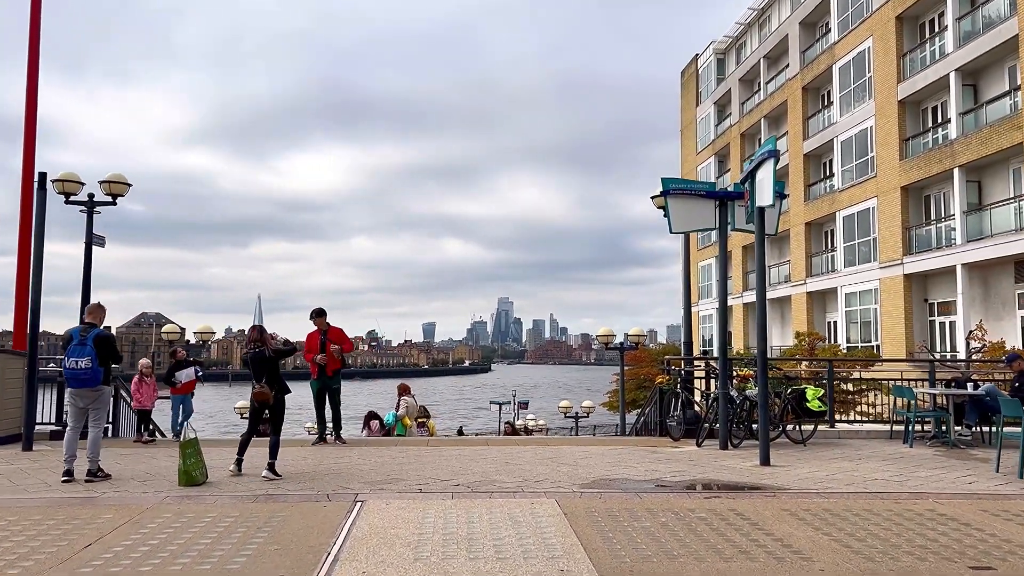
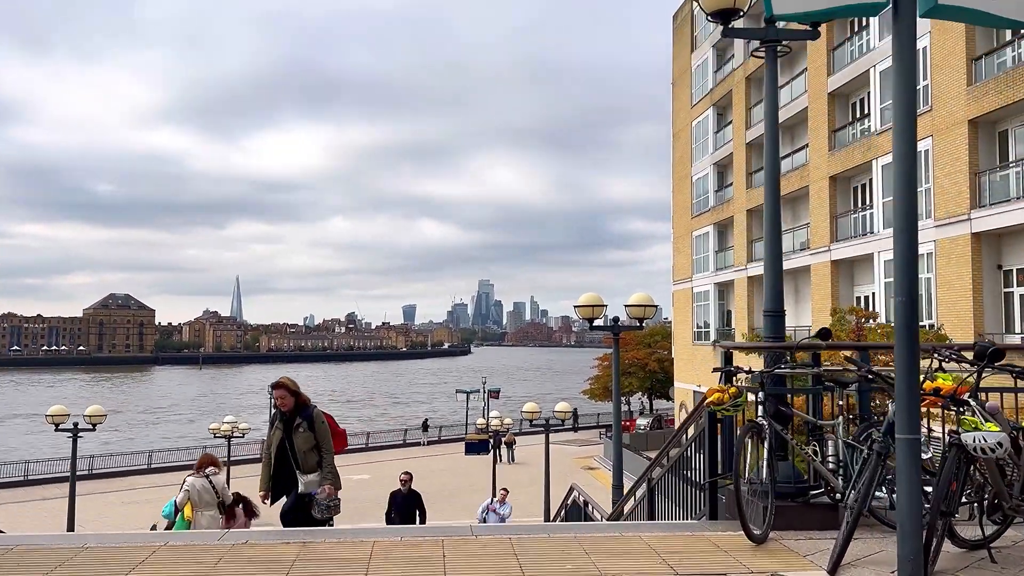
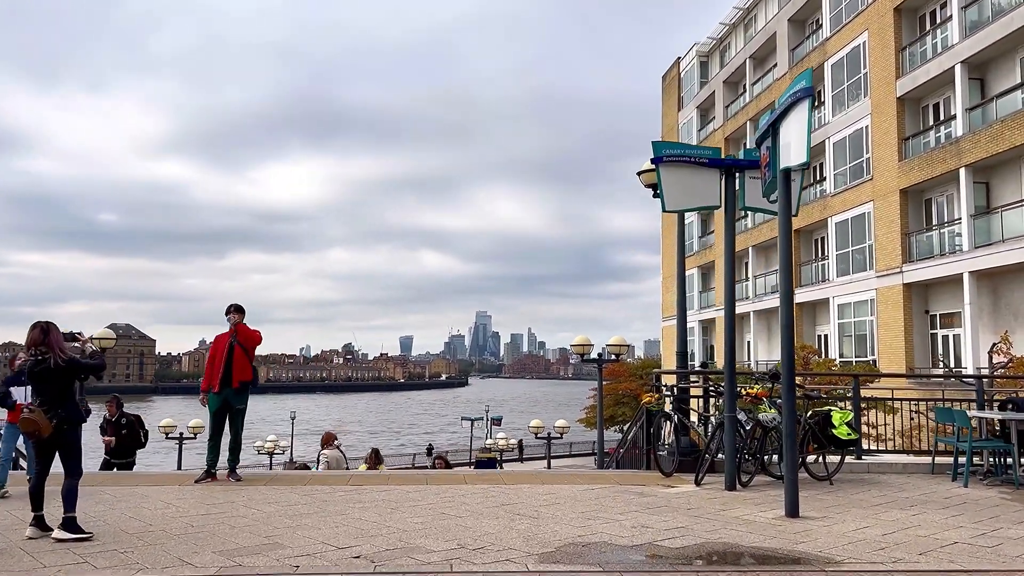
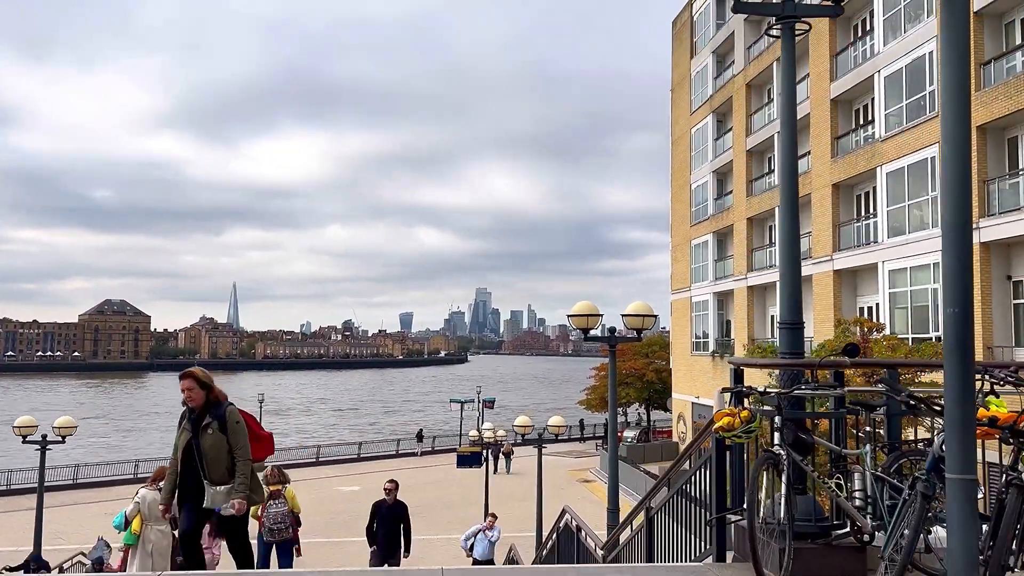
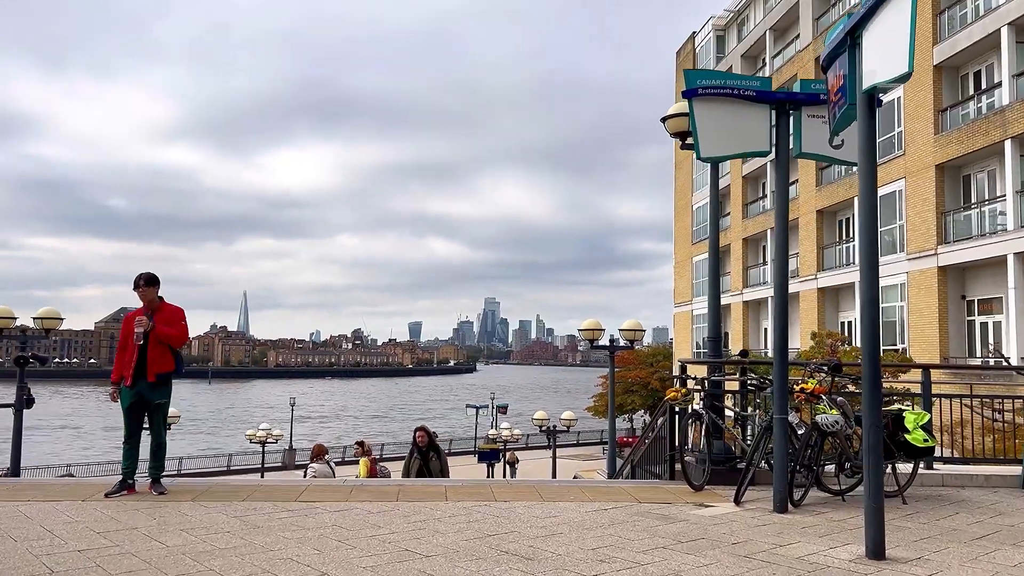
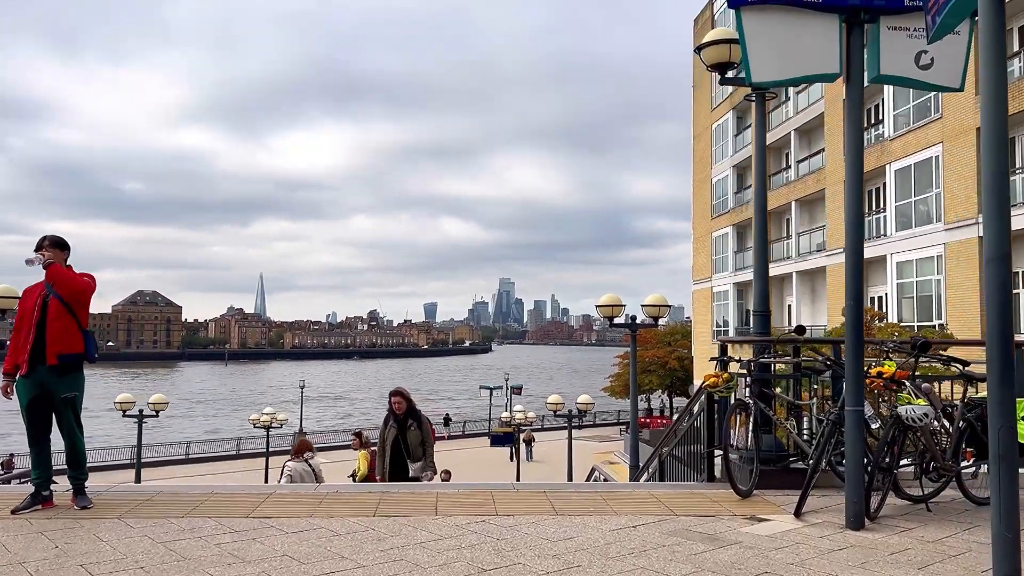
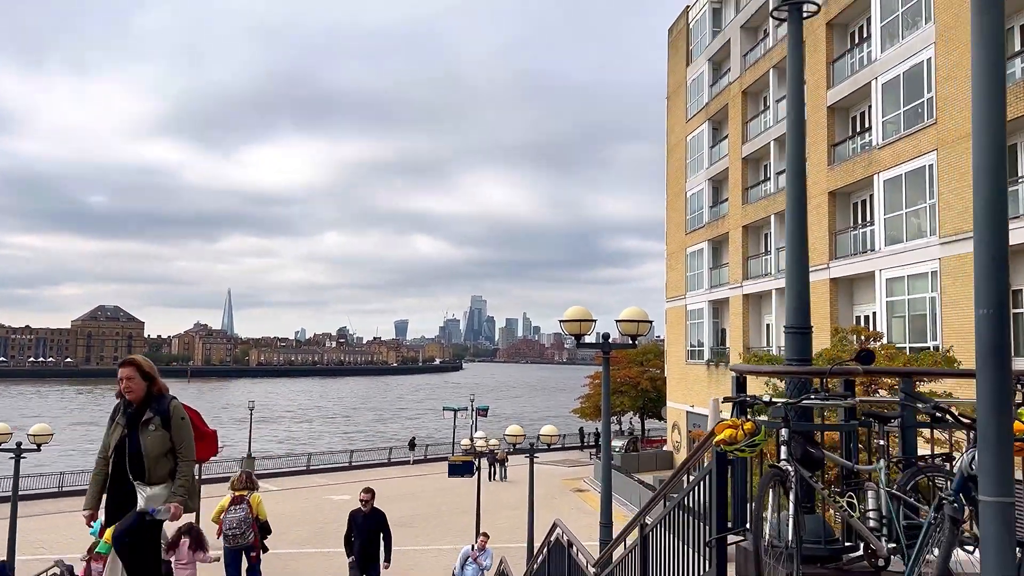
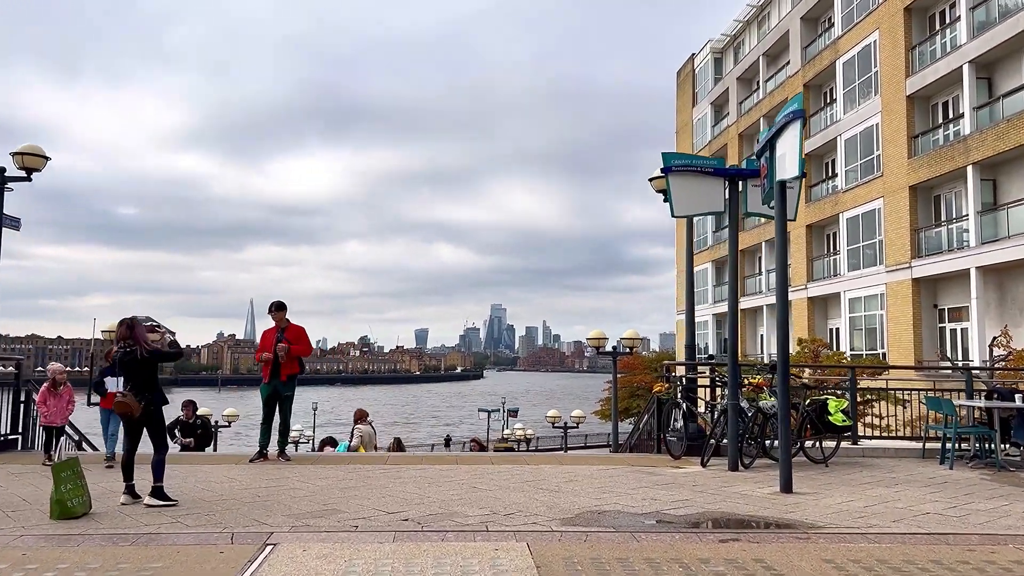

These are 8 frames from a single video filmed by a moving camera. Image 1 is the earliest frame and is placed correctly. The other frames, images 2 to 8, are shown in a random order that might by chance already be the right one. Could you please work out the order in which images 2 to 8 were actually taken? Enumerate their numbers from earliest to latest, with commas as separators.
8, 3, 5, 6, 2, 4, 7
